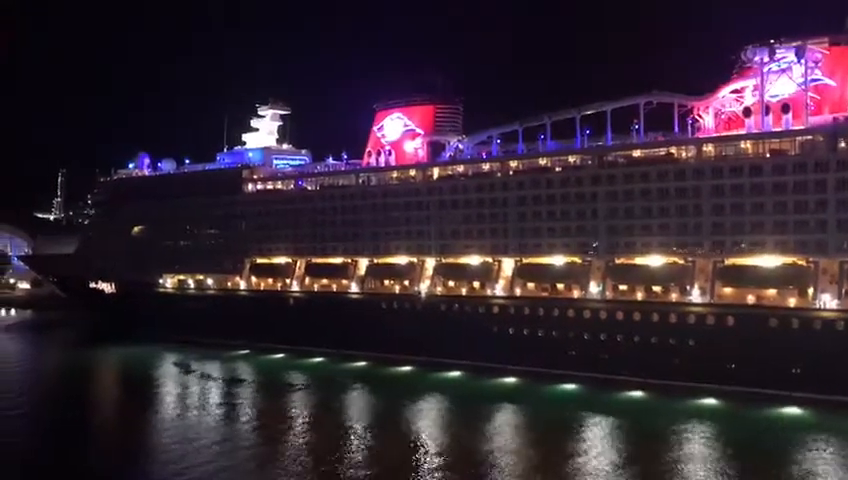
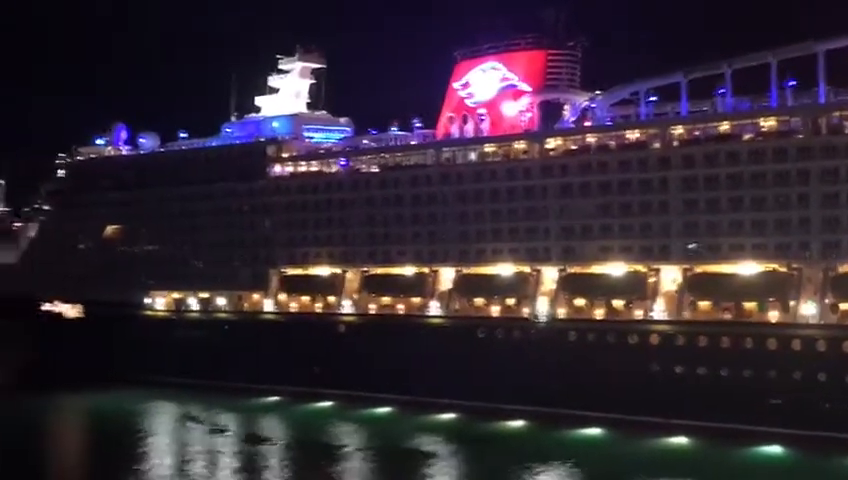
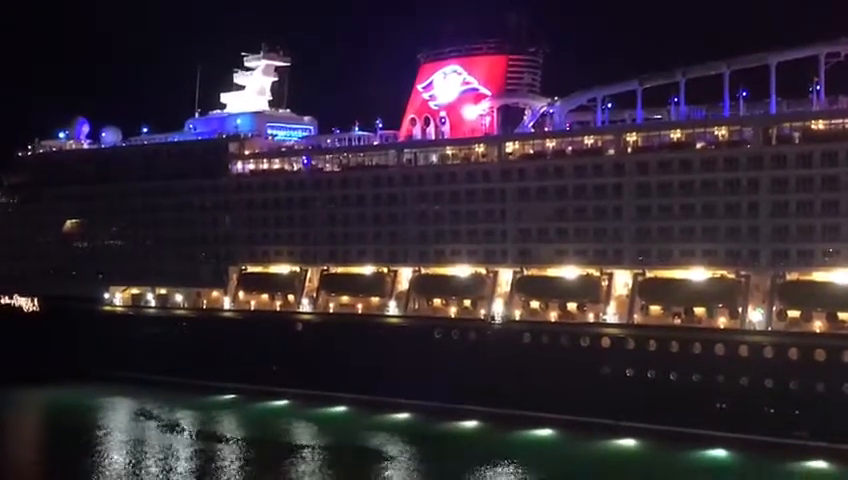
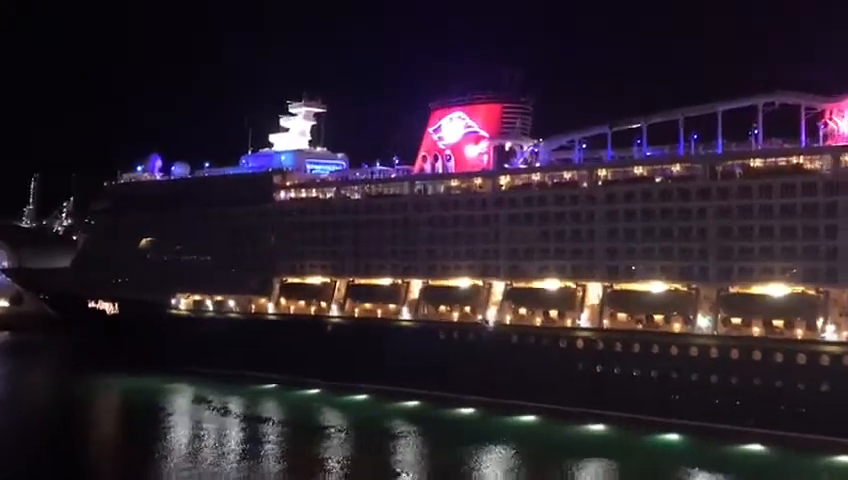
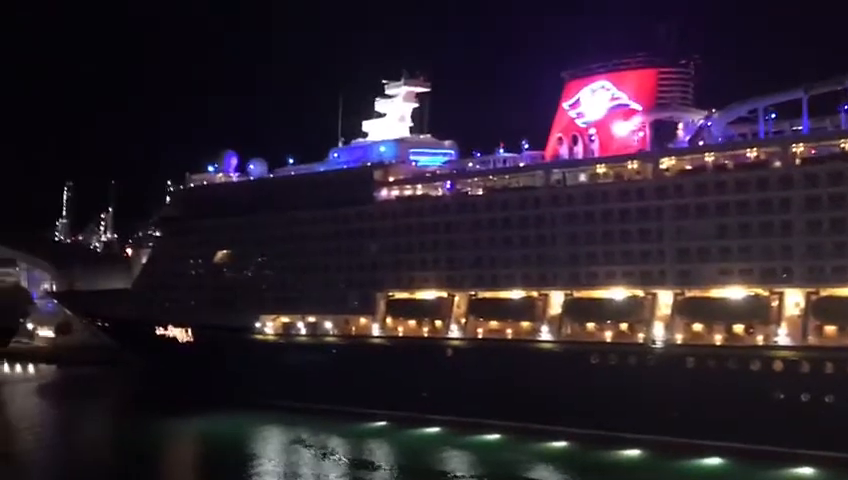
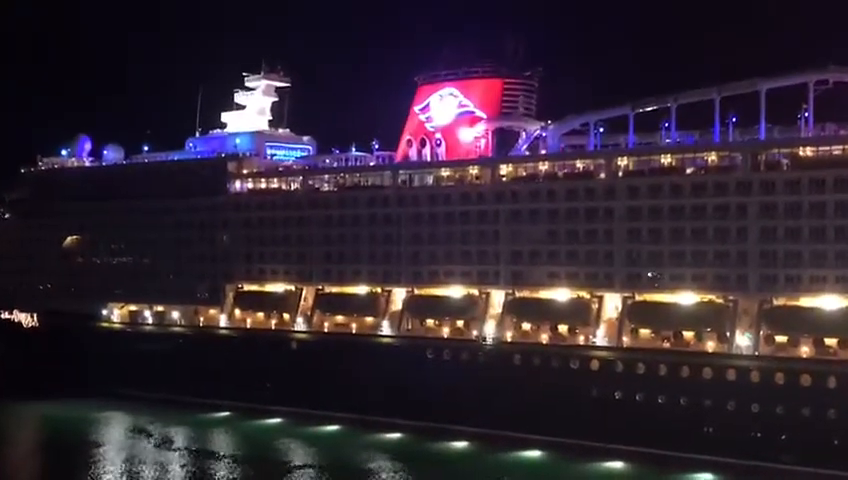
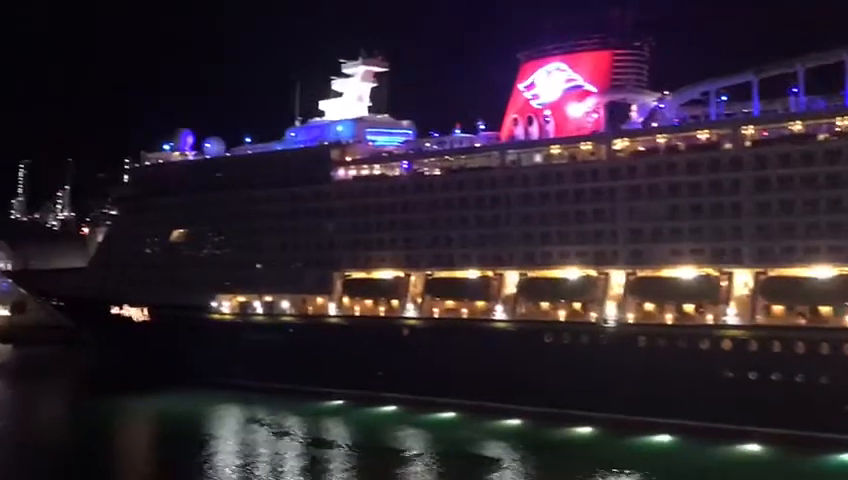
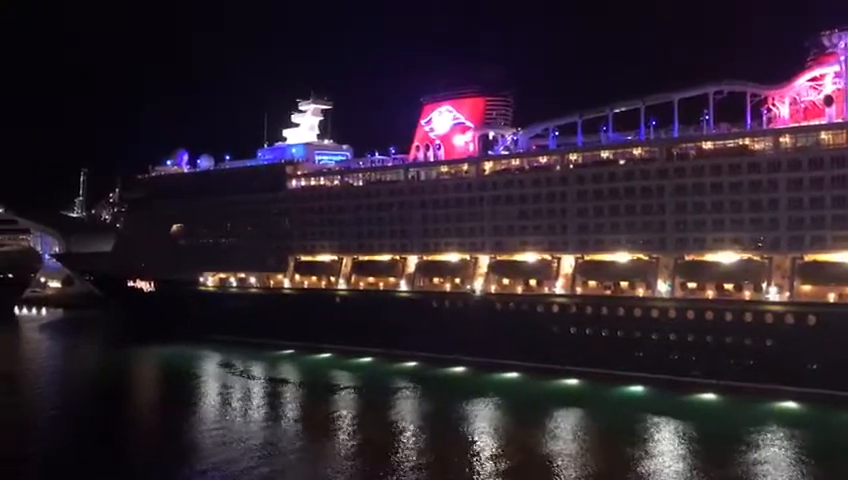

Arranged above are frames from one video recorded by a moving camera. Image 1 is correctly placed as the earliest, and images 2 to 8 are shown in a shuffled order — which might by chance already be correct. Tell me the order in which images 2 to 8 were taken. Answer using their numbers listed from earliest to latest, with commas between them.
8, 4, 6, 3, 2, 7, 5
